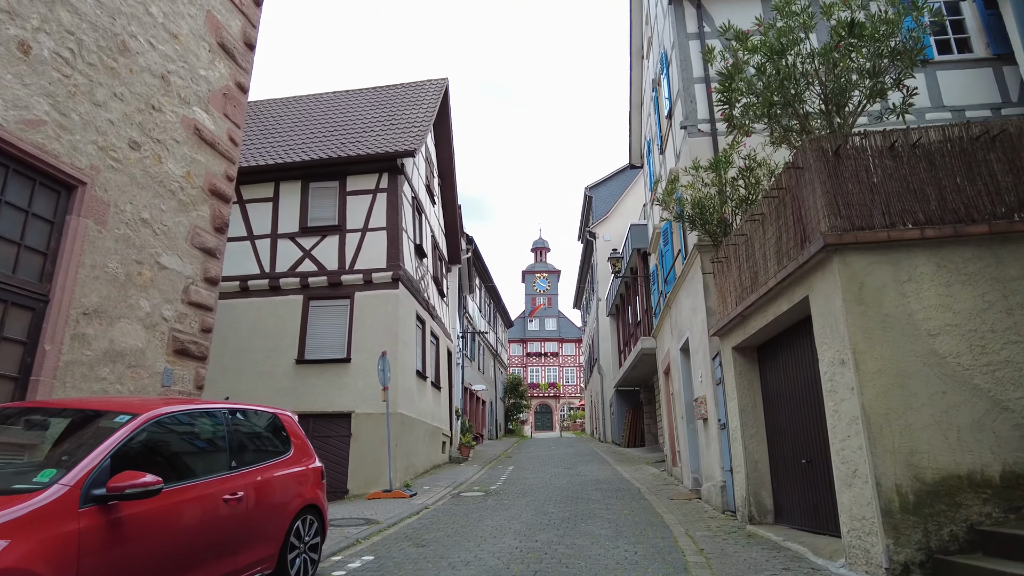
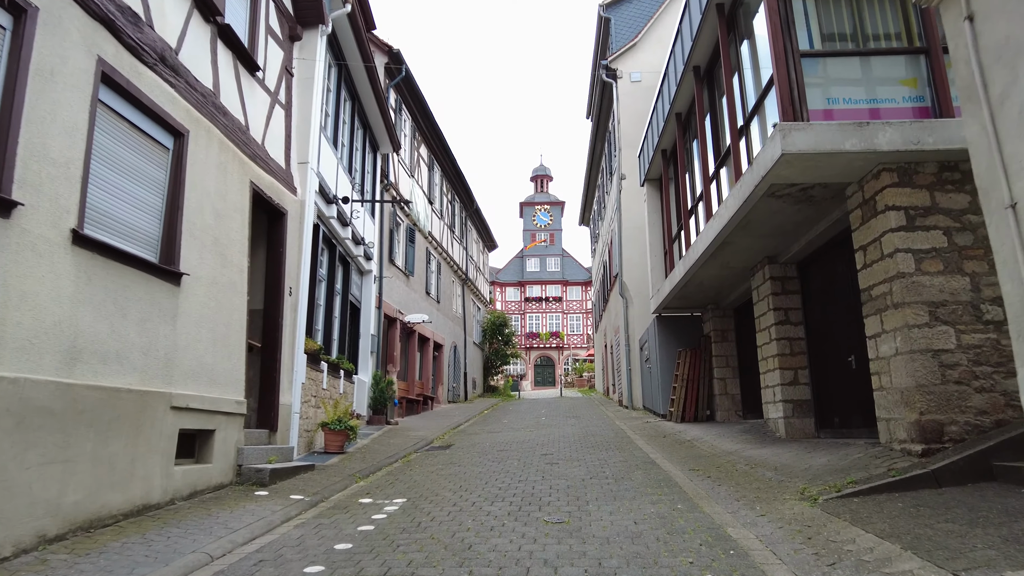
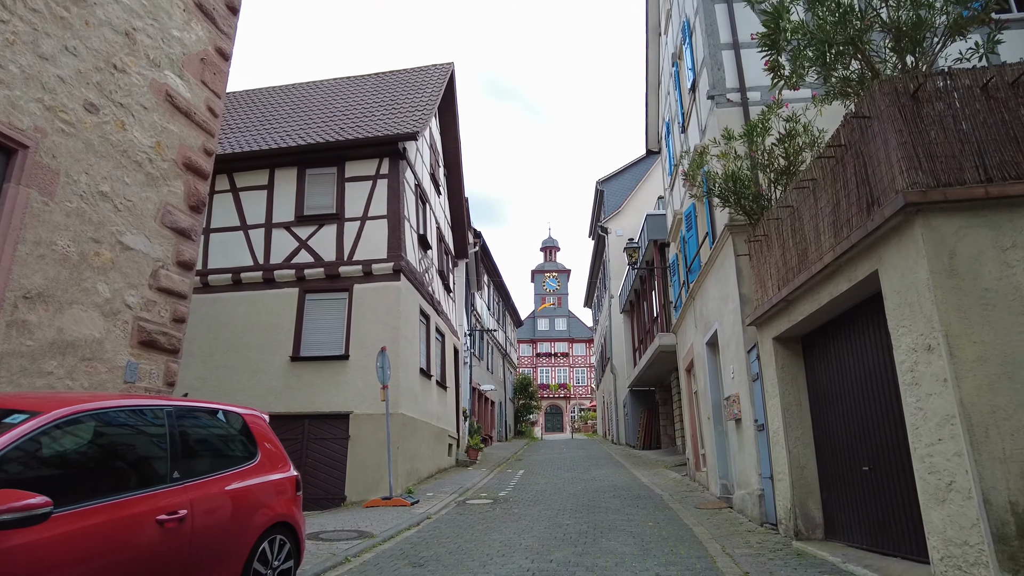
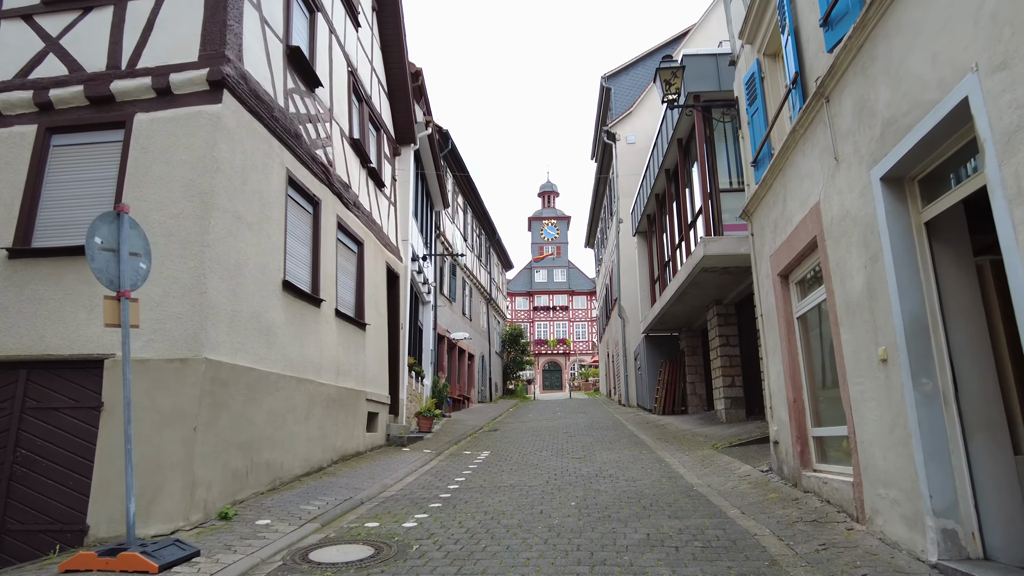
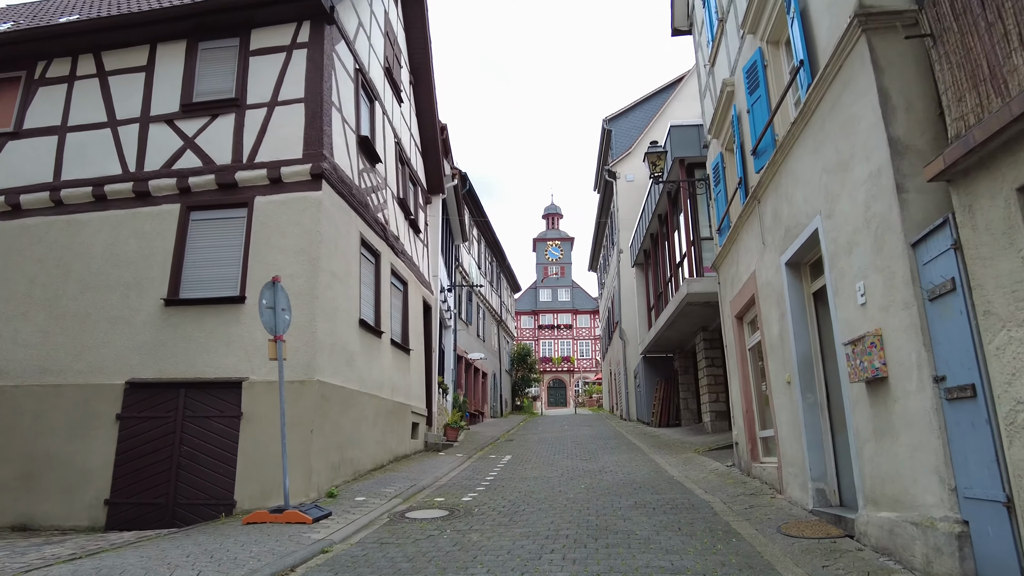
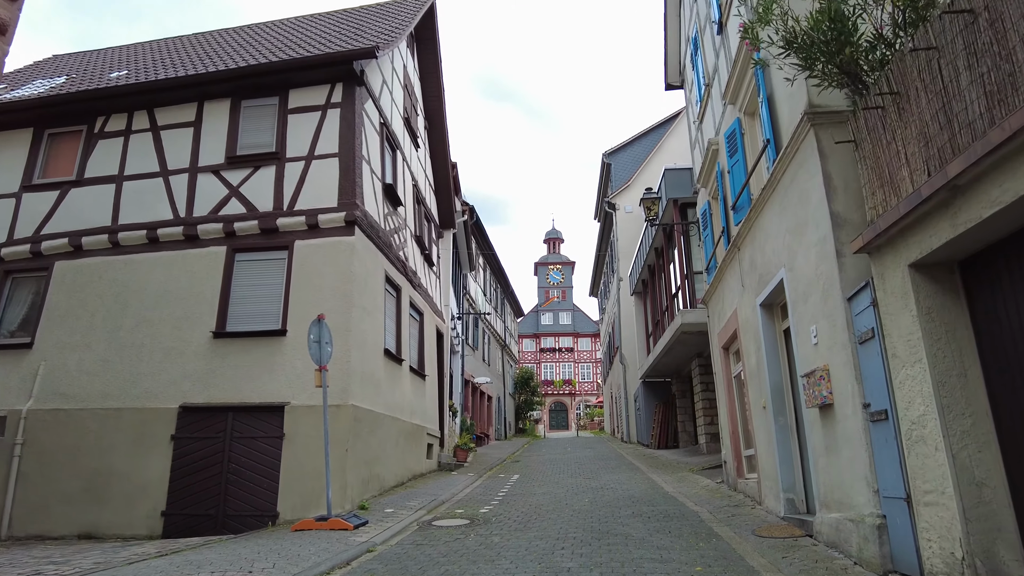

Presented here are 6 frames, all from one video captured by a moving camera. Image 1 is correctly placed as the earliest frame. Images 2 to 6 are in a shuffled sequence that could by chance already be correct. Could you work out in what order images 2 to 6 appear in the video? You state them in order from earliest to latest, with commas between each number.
3, 6, 5, 4, 2
